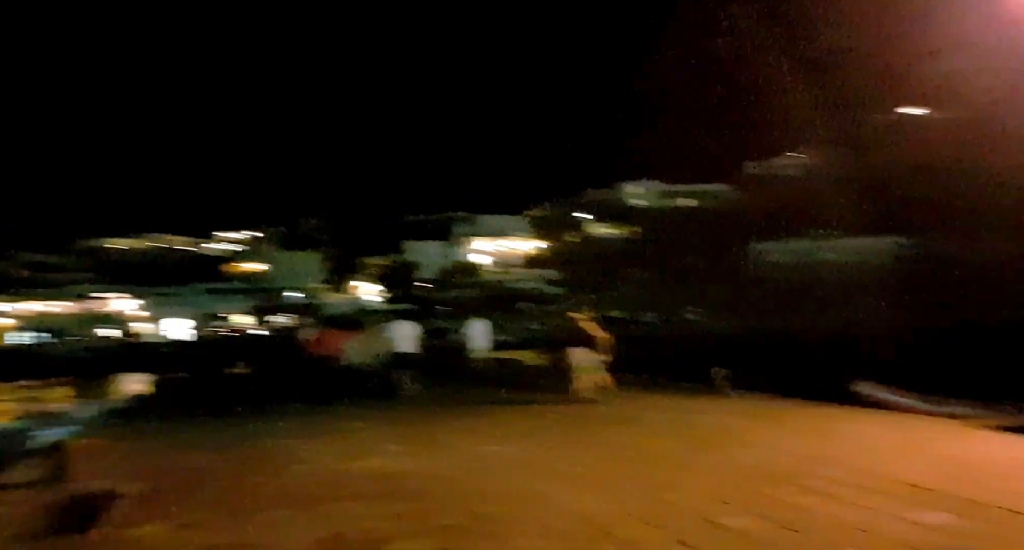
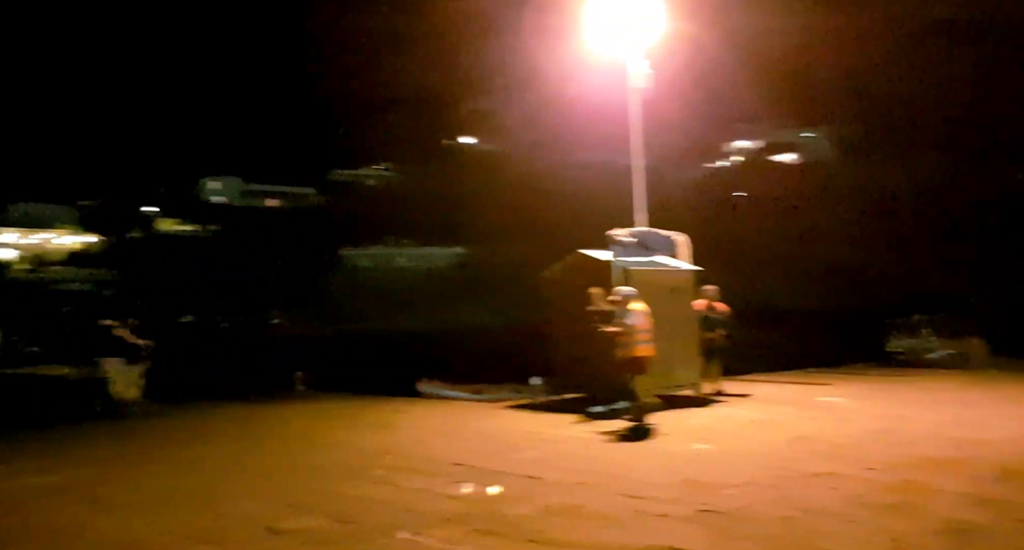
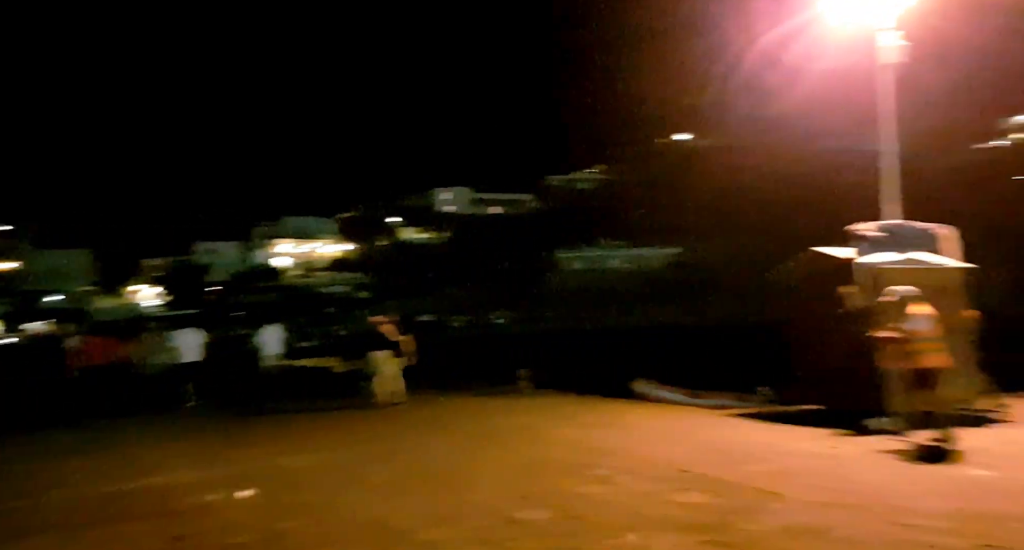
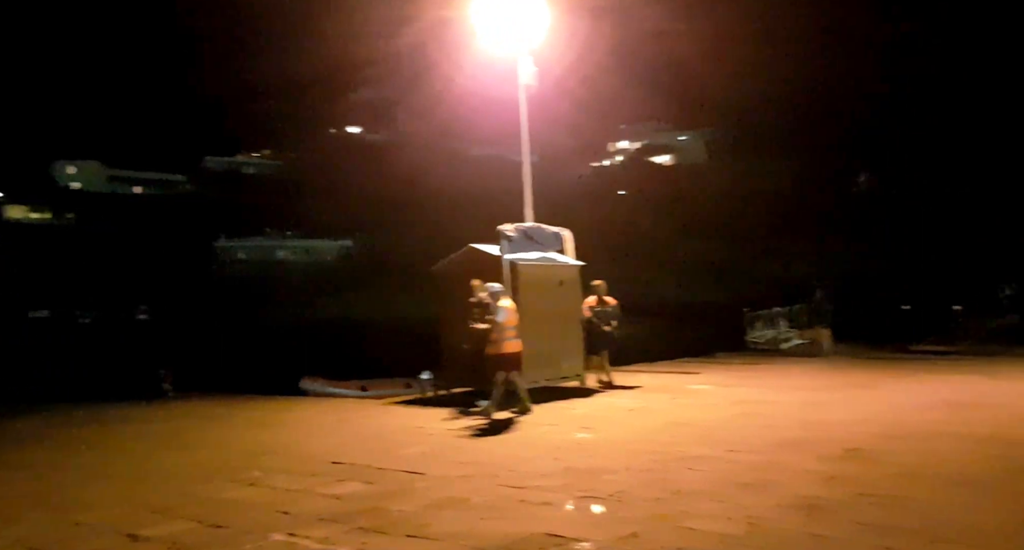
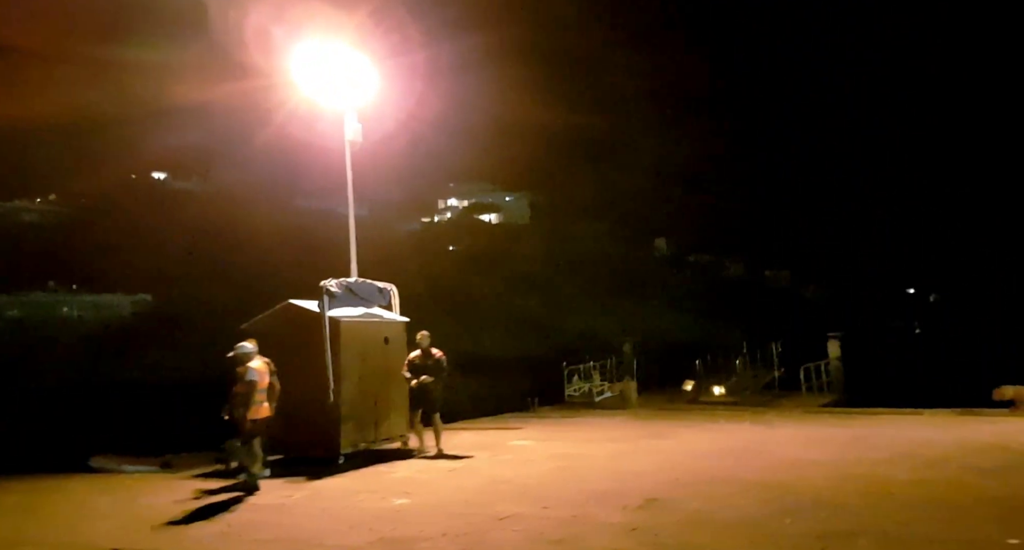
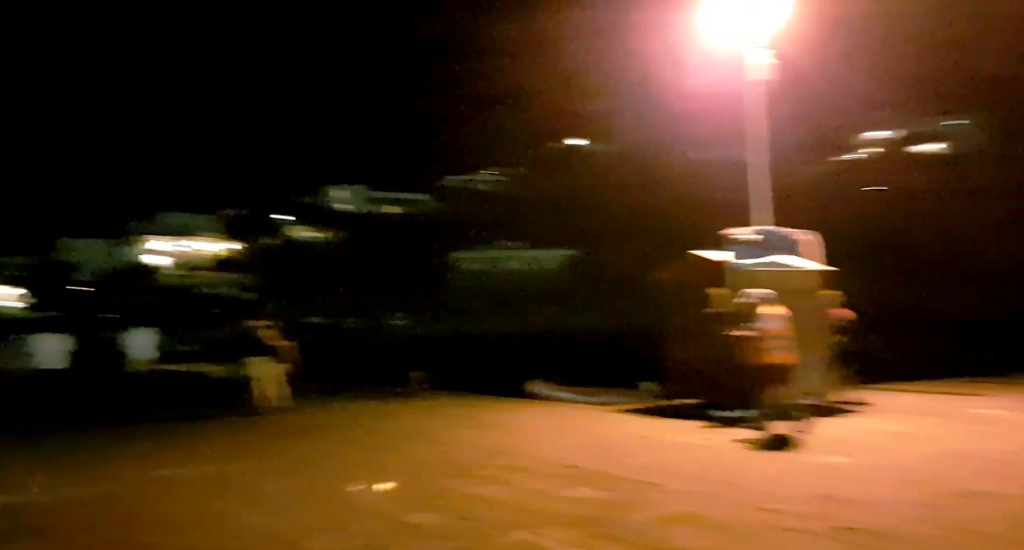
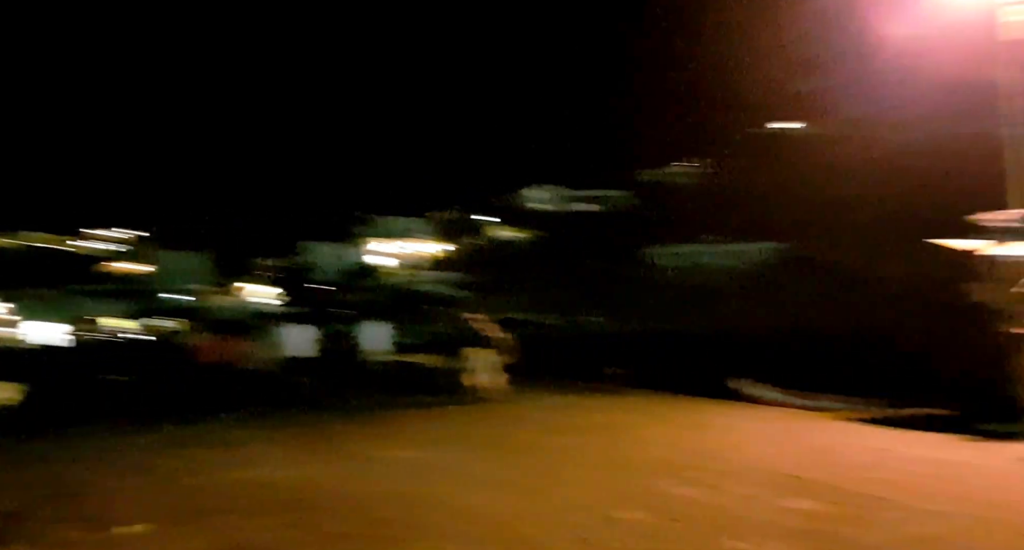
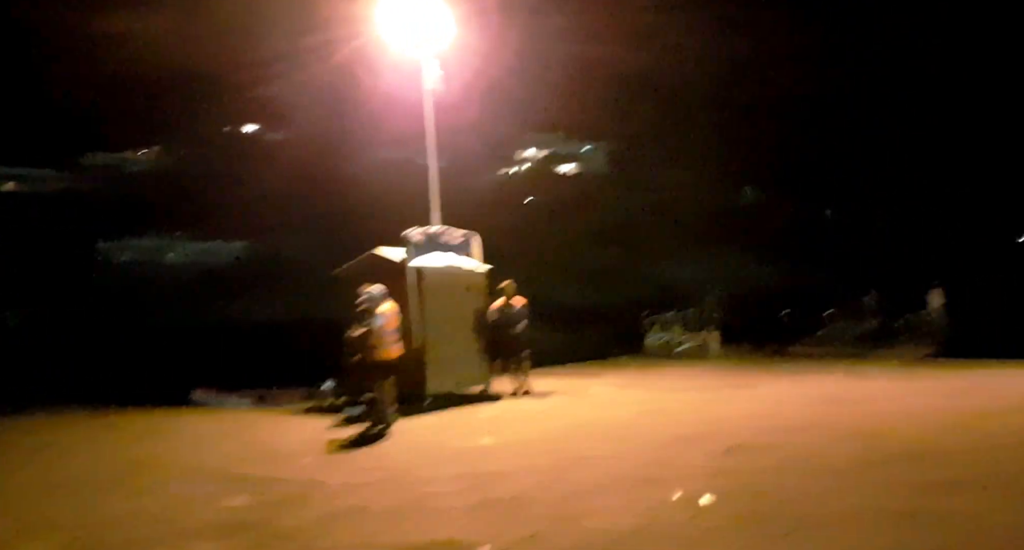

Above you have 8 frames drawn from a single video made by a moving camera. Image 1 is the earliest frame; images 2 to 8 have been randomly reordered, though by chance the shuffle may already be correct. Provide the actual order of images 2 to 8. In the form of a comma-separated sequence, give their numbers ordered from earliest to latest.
7, 3, 6, 2, 4, 8, 5
